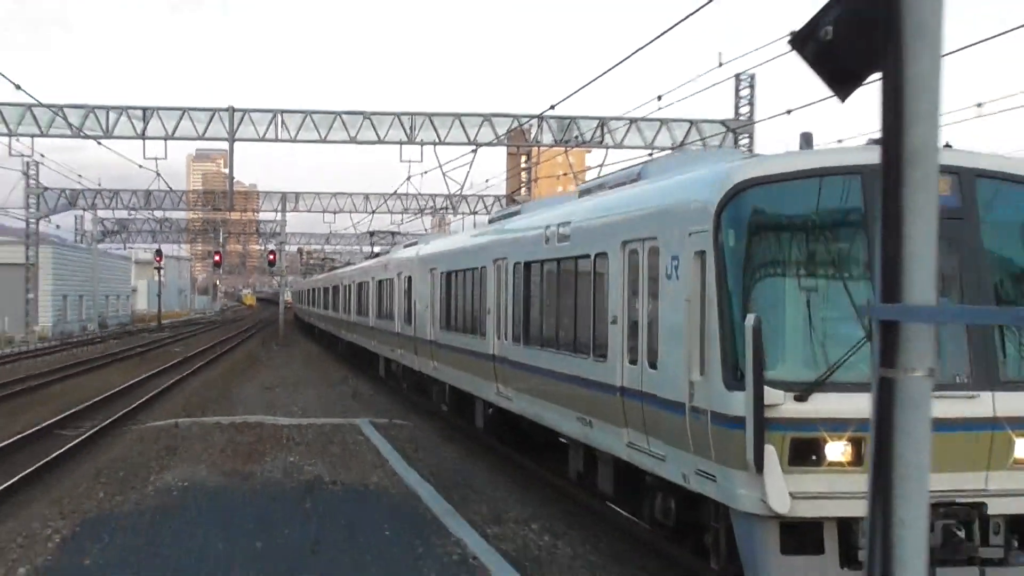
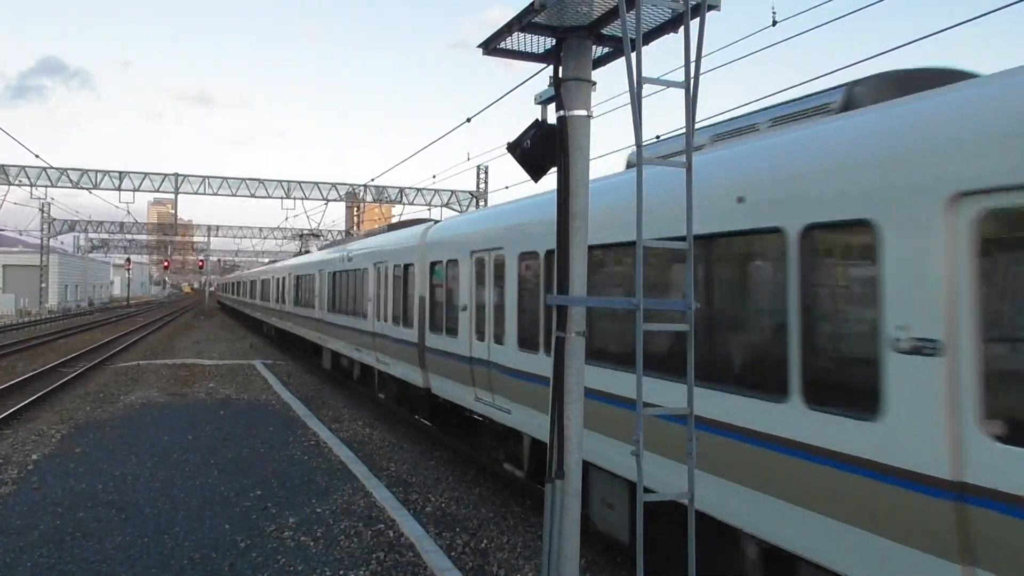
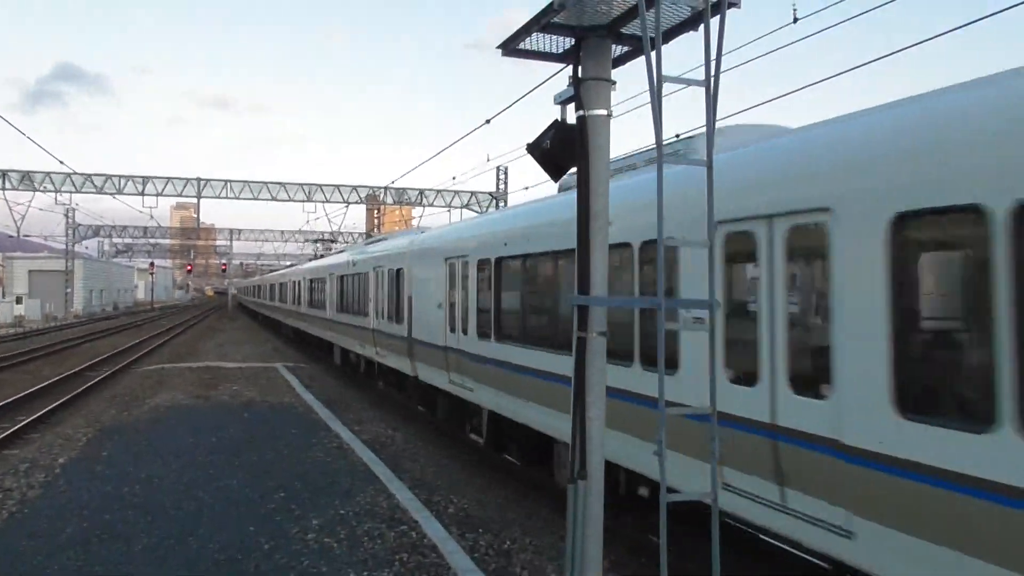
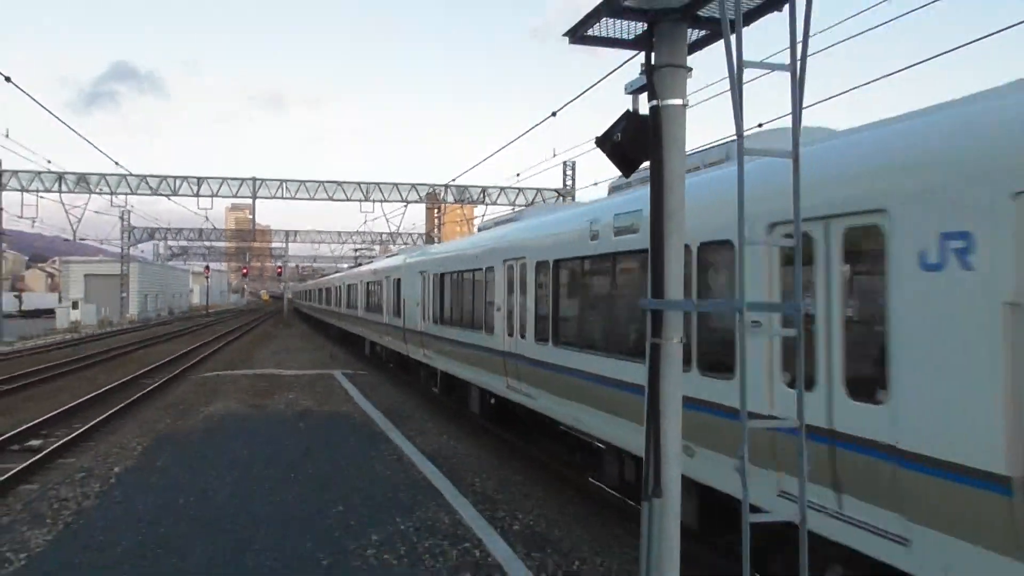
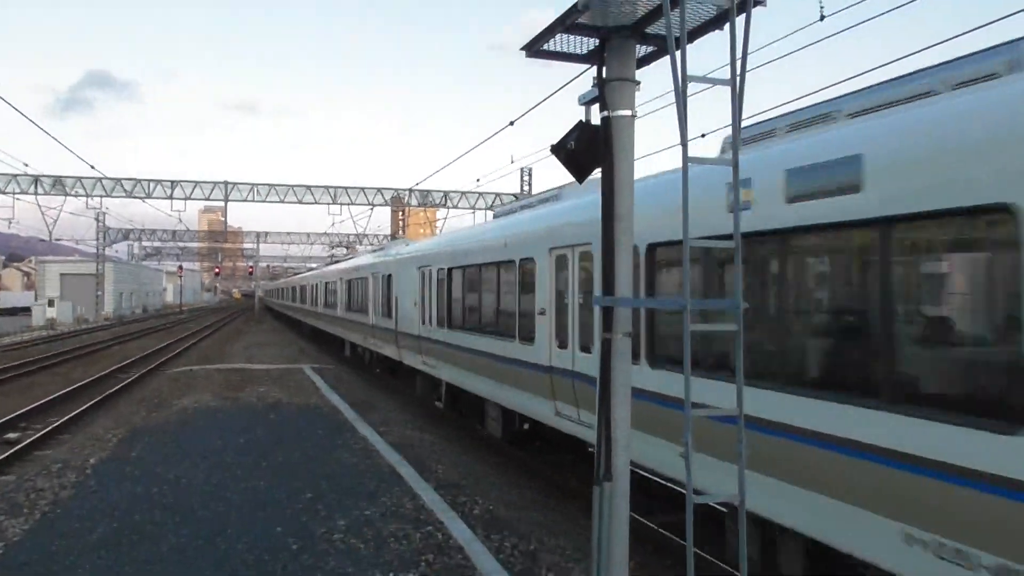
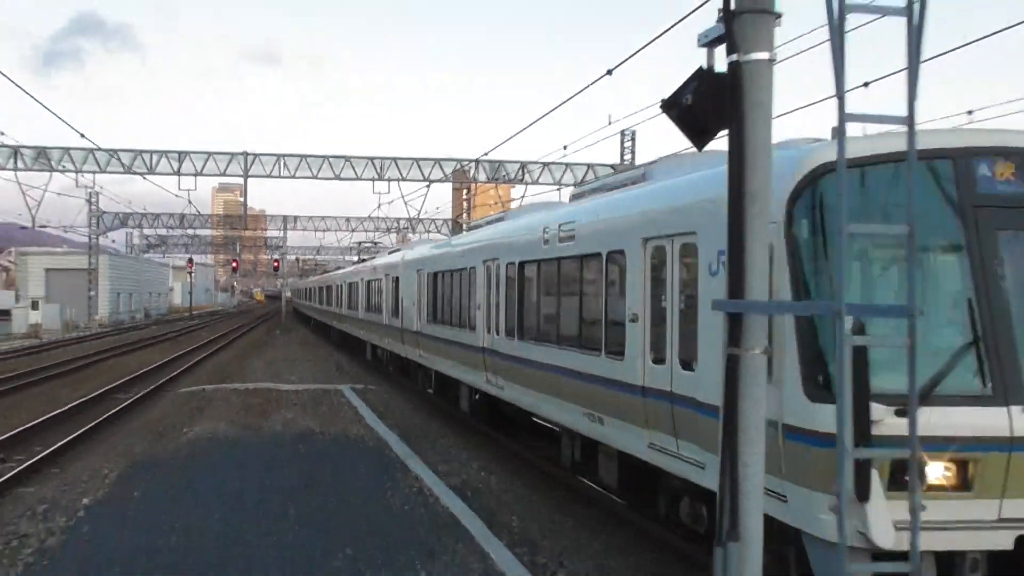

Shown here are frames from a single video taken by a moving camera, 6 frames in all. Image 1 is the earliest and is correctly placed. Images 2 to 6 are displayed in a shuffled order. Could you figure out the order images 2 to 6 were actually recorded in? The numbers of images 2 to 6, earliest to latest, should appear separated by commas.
6, 4, 5, 3, 2
